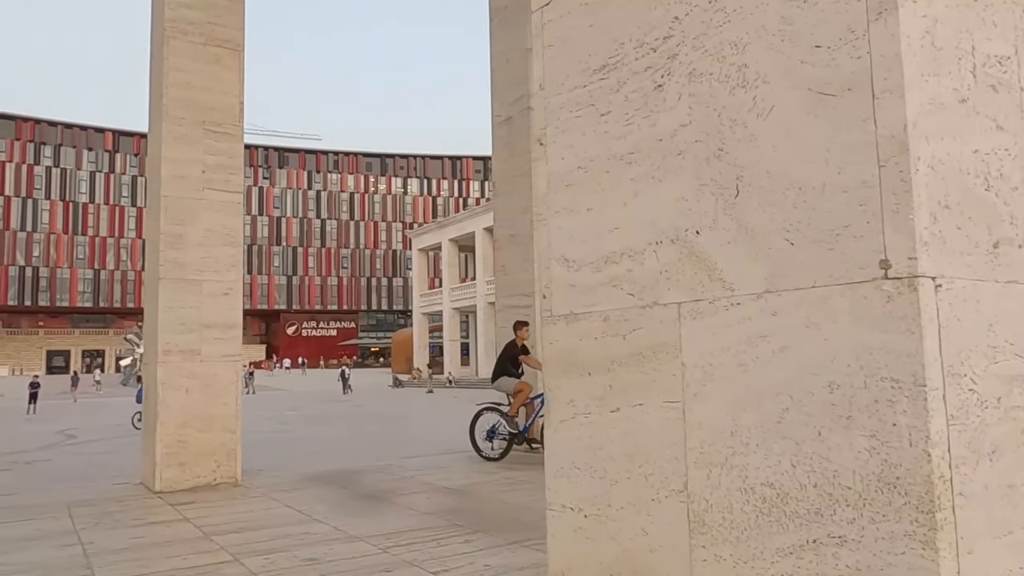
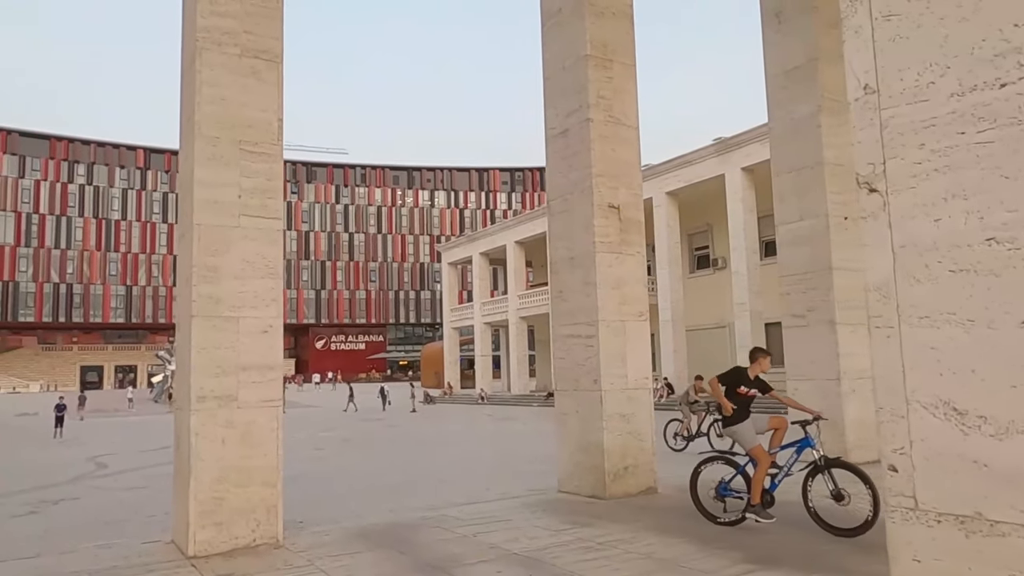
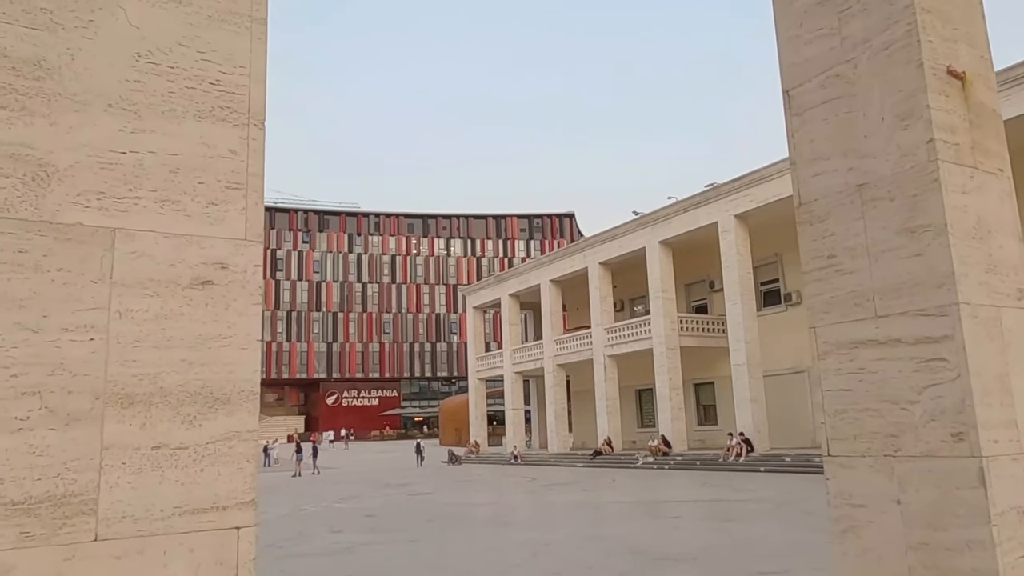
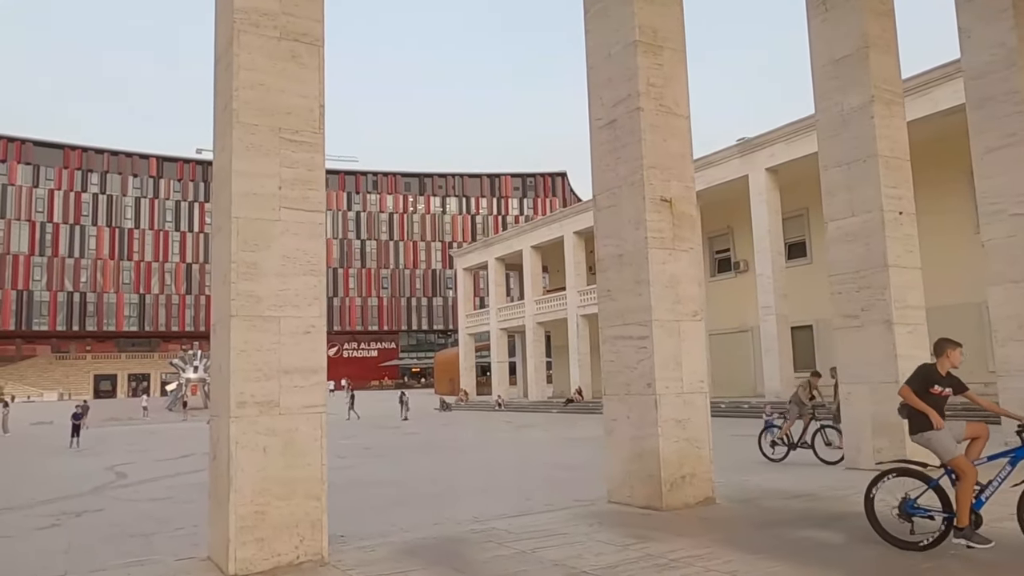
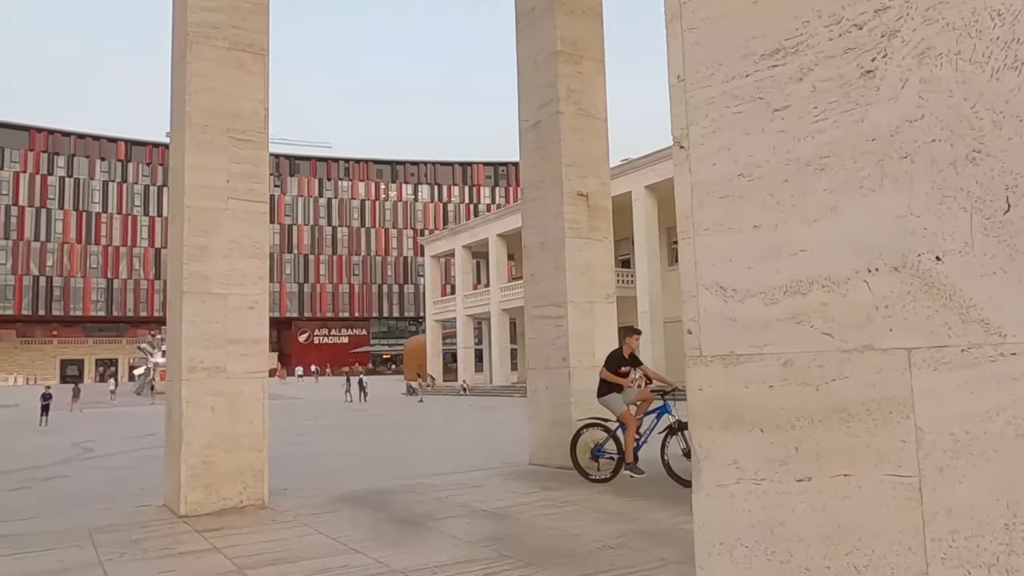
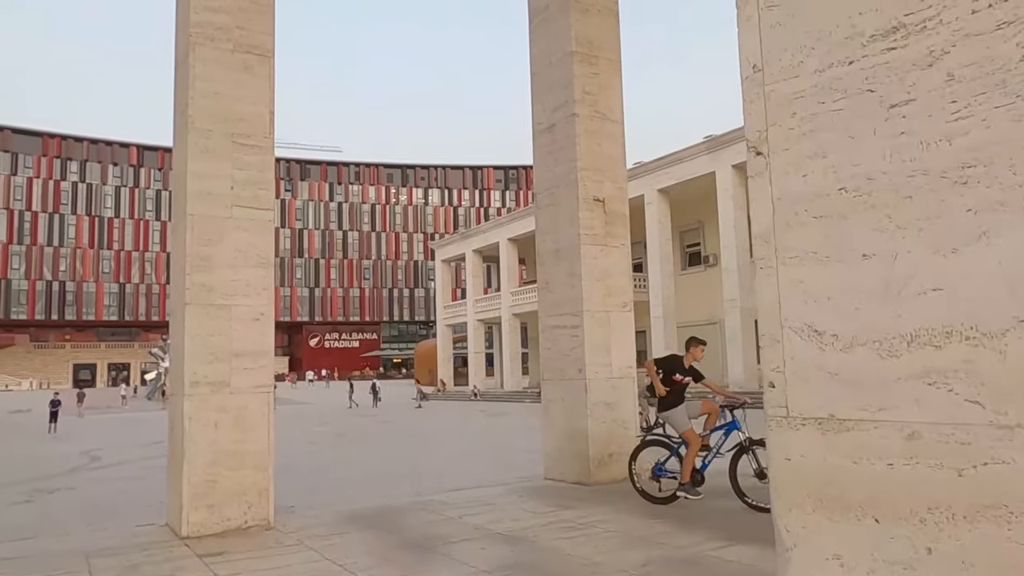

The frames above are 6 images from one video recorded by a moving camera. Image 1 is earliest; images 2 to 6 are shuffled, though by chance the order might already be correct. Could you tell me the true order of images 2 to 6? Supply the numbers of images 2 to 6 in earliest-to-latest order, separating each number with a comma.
5, 6, 2, 4, 3
